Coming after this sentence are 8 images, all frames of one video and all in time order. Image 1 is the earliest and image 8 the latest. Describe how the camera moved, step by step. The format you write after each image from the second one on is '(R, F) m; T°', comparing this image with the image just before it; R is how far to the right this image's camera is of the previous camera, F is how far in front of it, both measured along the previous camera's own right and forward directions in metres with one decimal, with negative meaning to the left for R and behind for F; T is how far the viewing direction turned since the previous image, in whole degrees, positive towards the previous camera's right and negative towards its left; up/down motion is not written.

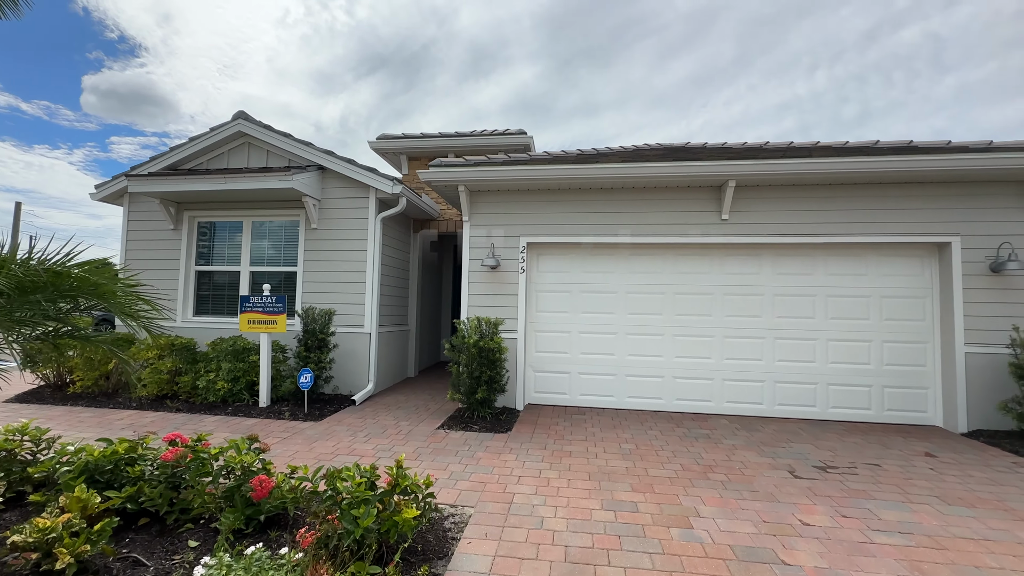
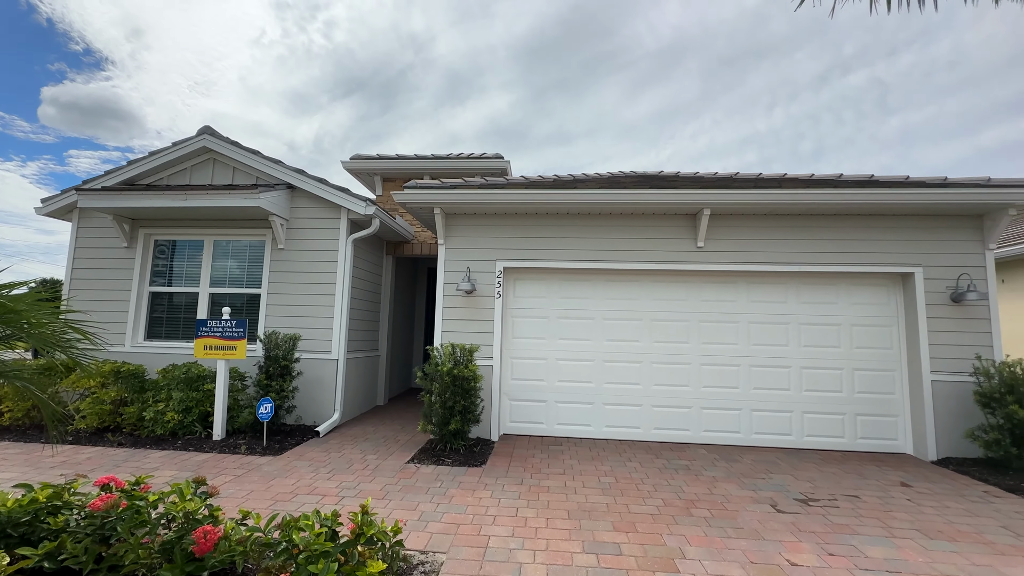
(0.0, +0.1) m; +3°
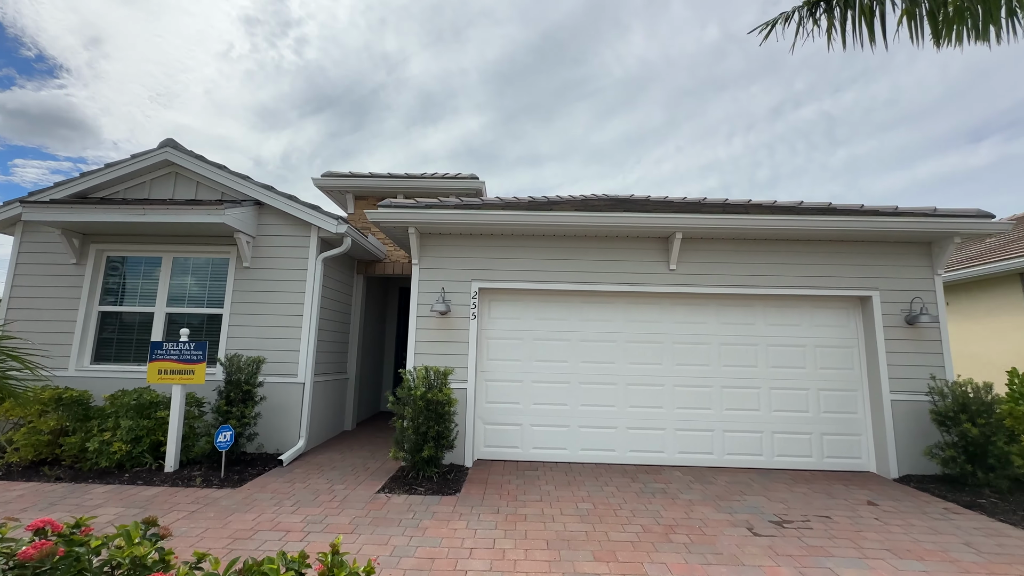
(-0.1, 0.0) m; +4°
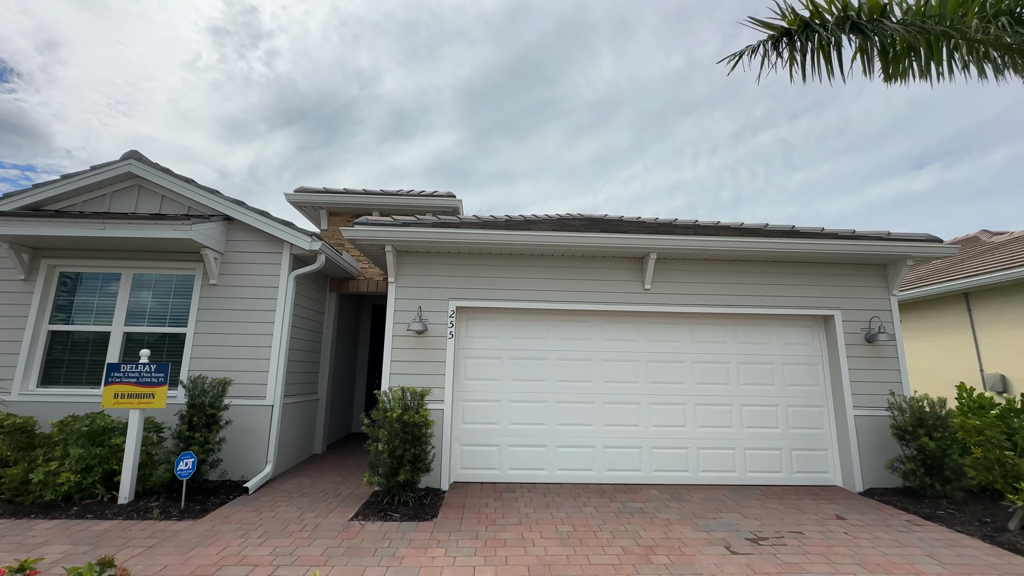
(-0.1, 0.0) m; +4°
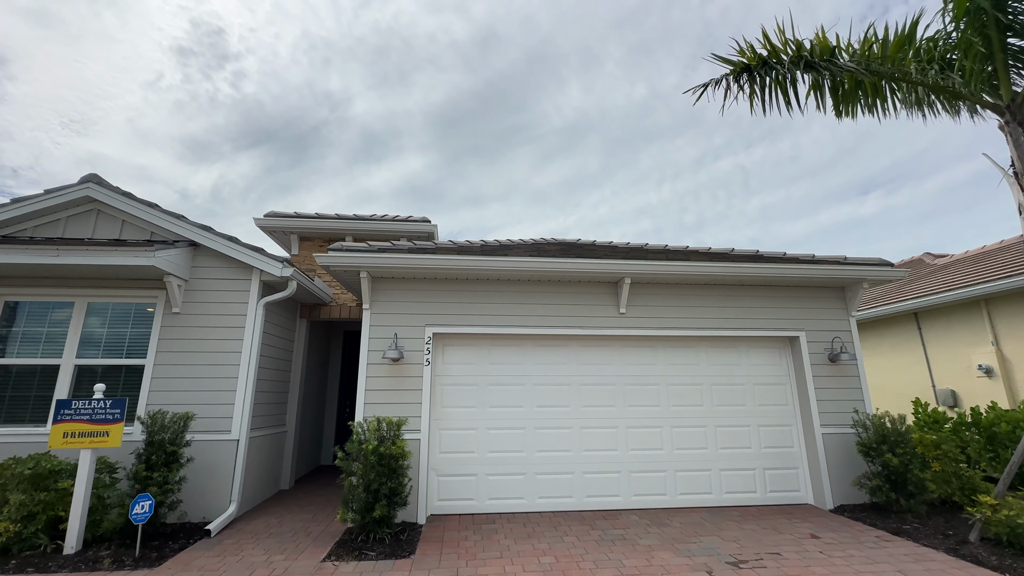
(-0.1, 0.0) m; +4°
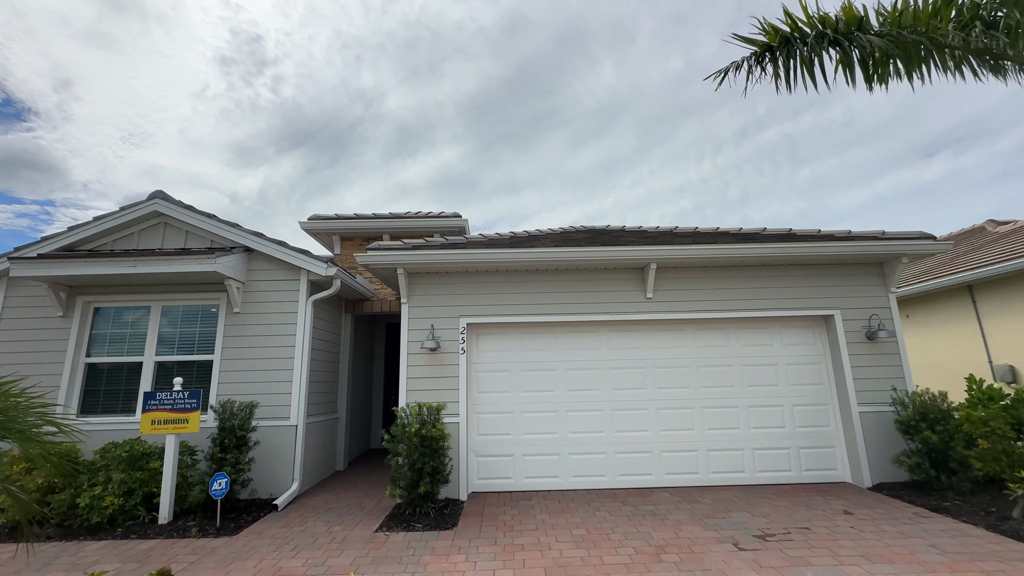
(+0.1, -0.2) m; -5°
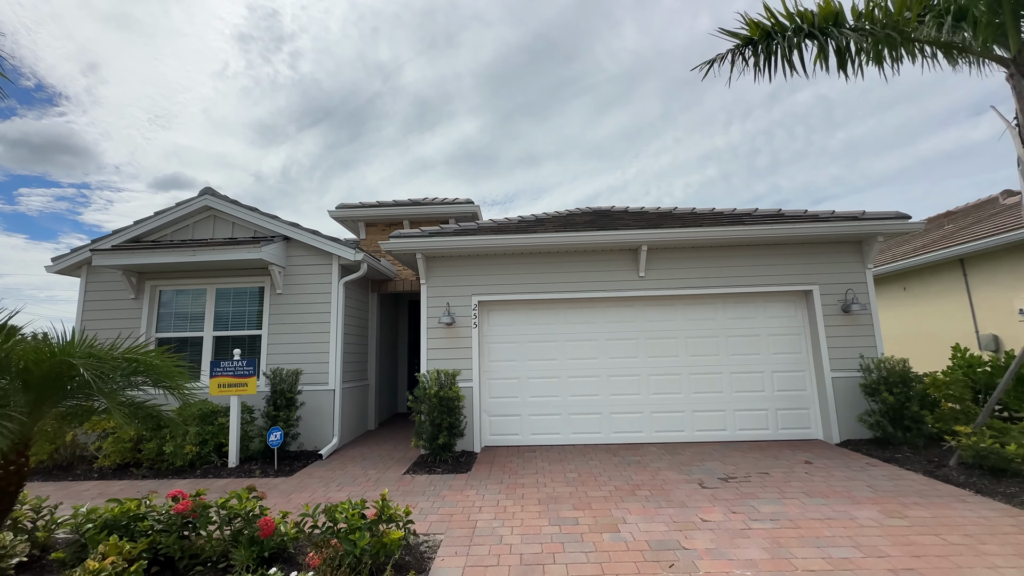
(+0.2, -0.7) m; -3°
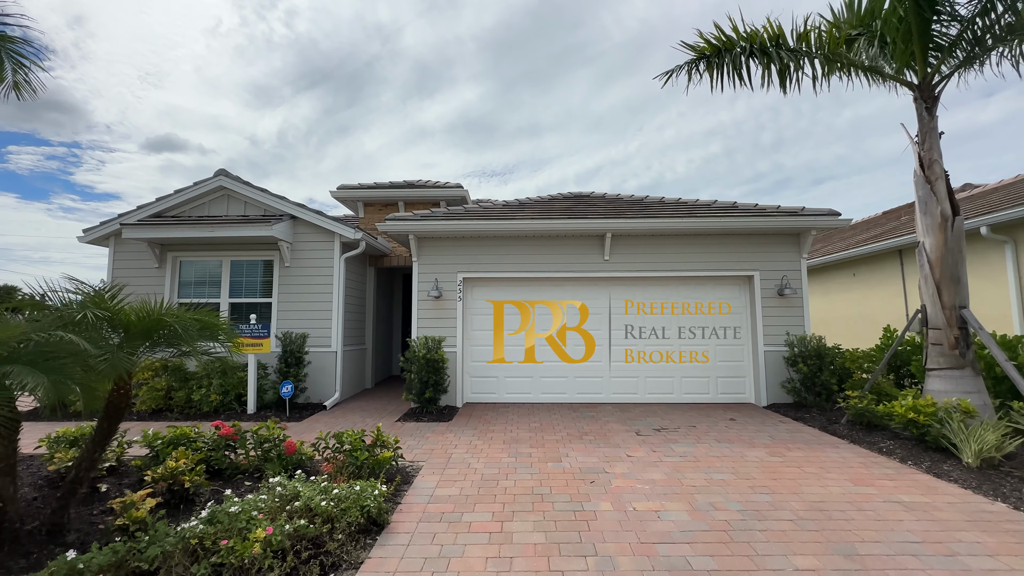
(+0.3, -0.9) m; 0°
